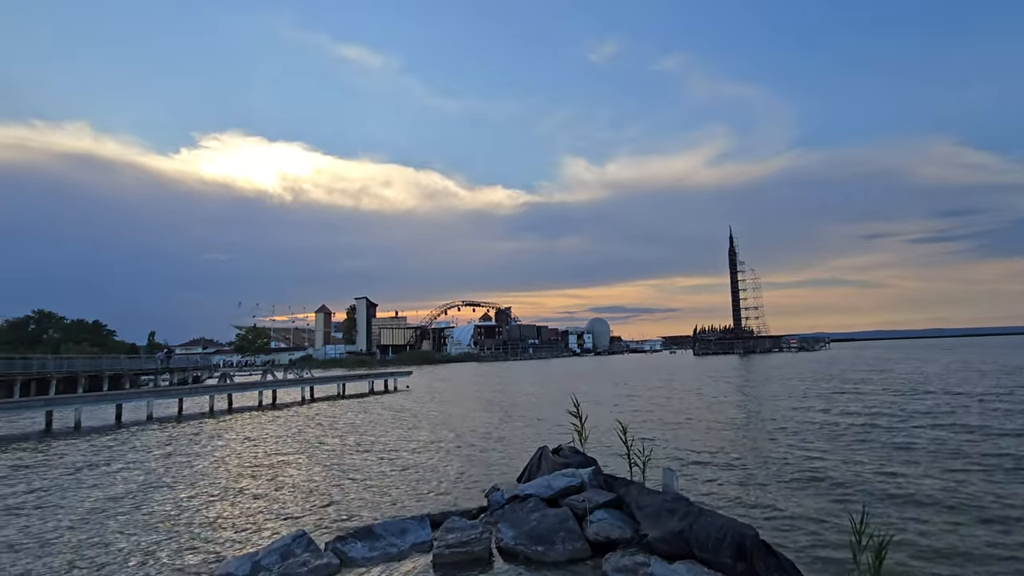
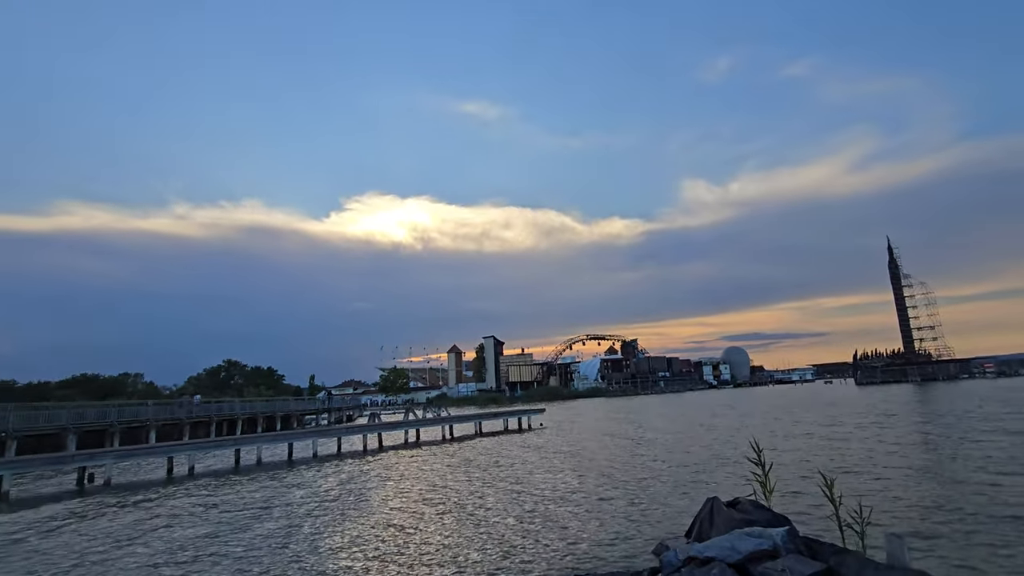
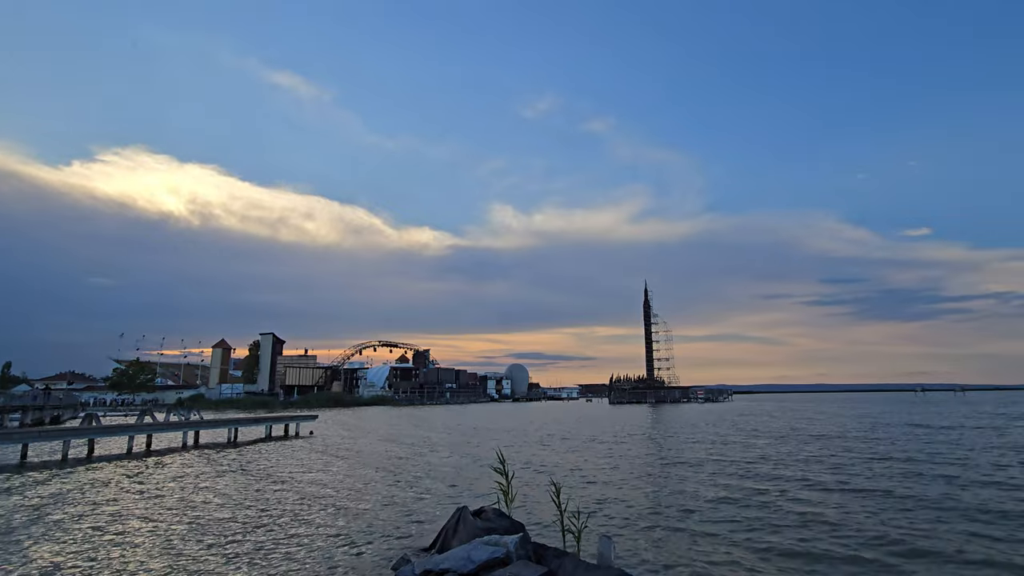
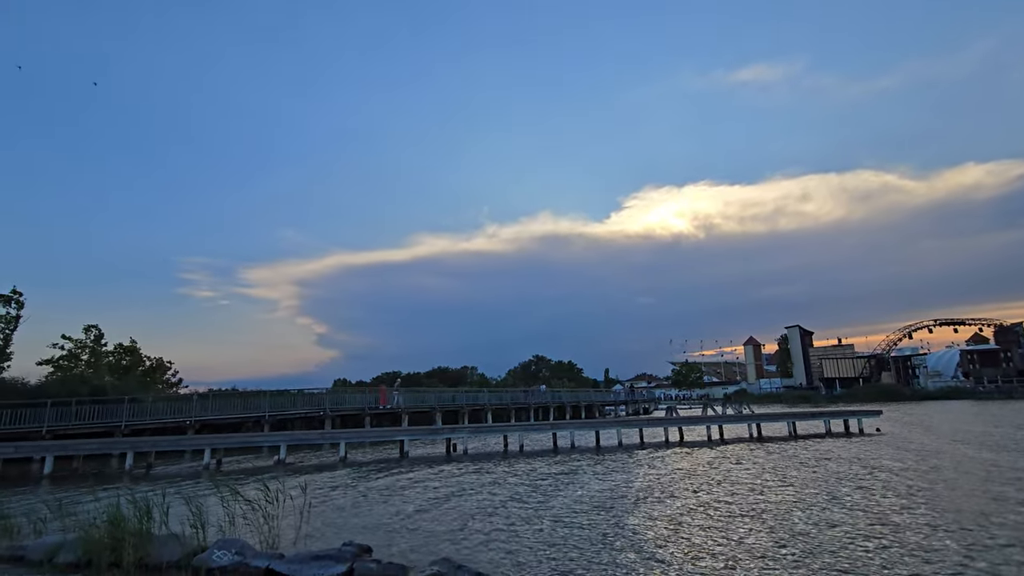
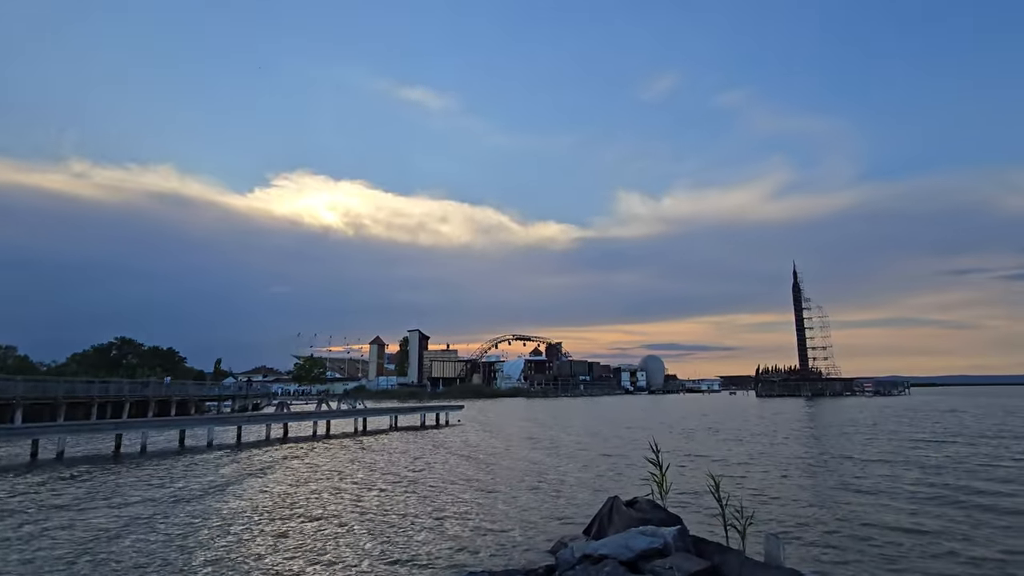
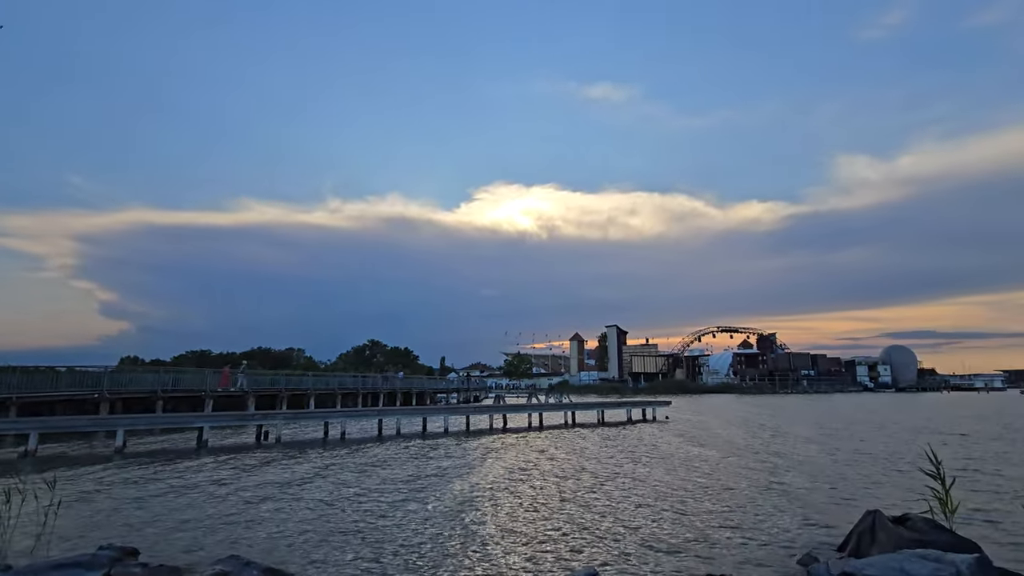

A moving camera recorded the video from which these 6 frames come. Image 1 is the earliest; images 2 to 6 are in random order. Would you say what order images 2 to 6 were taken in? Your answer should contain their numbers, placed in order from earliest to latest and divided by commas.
2, 4, 6, 5, 3
